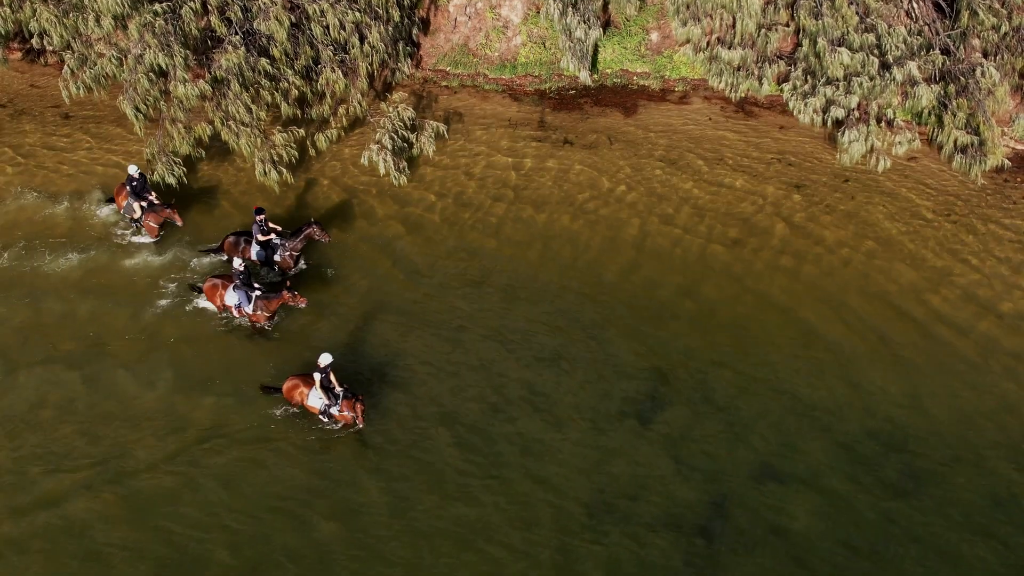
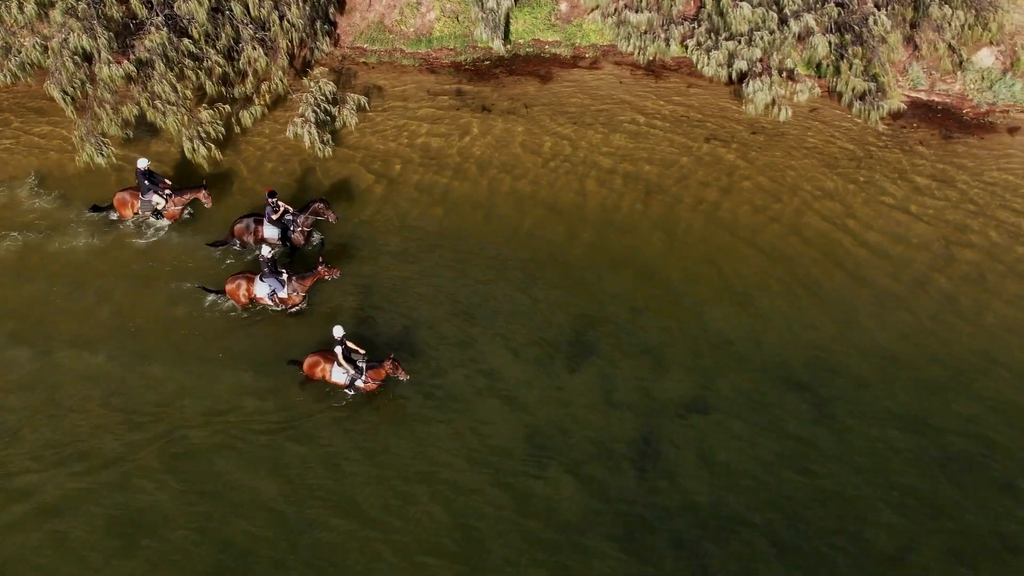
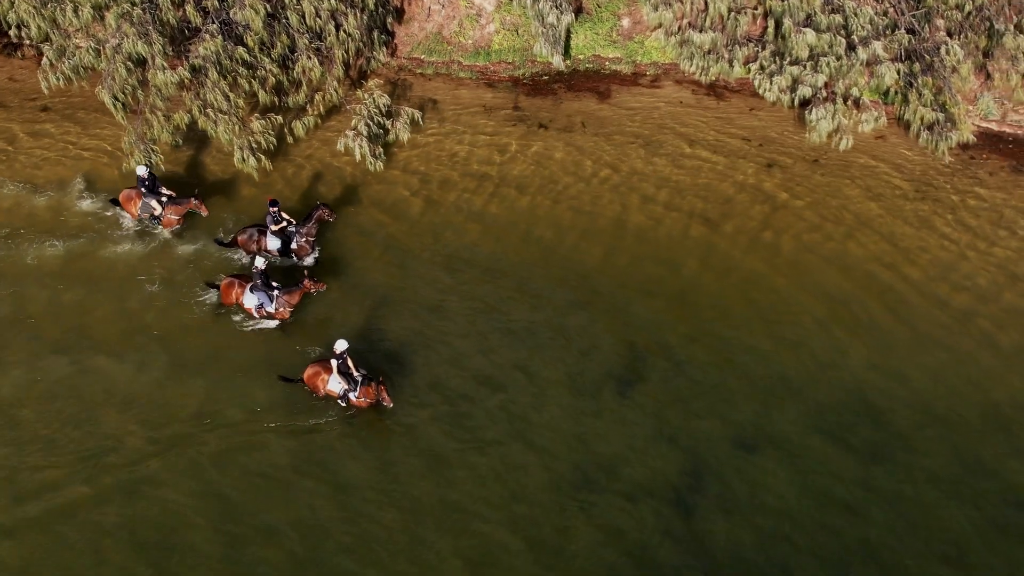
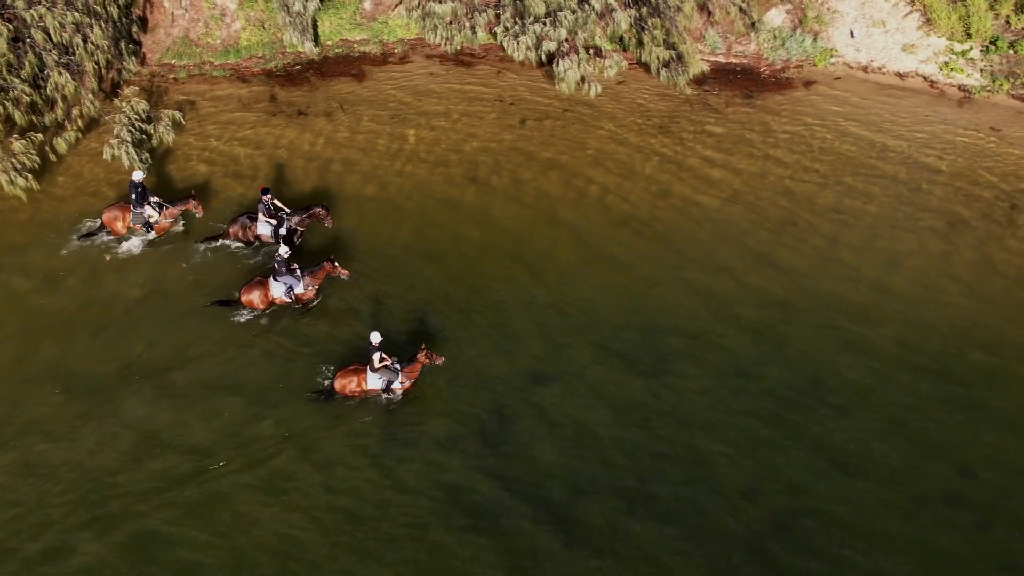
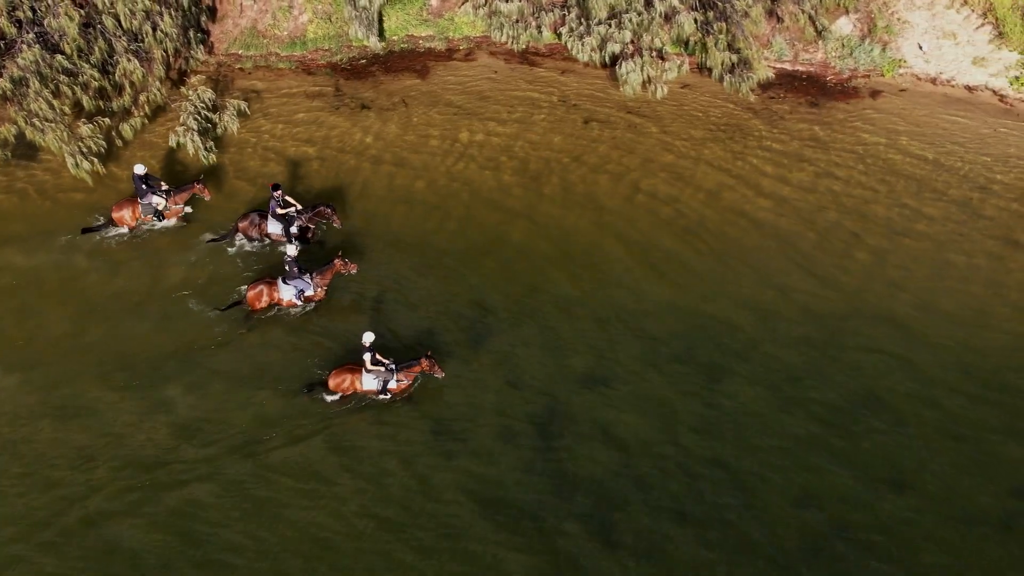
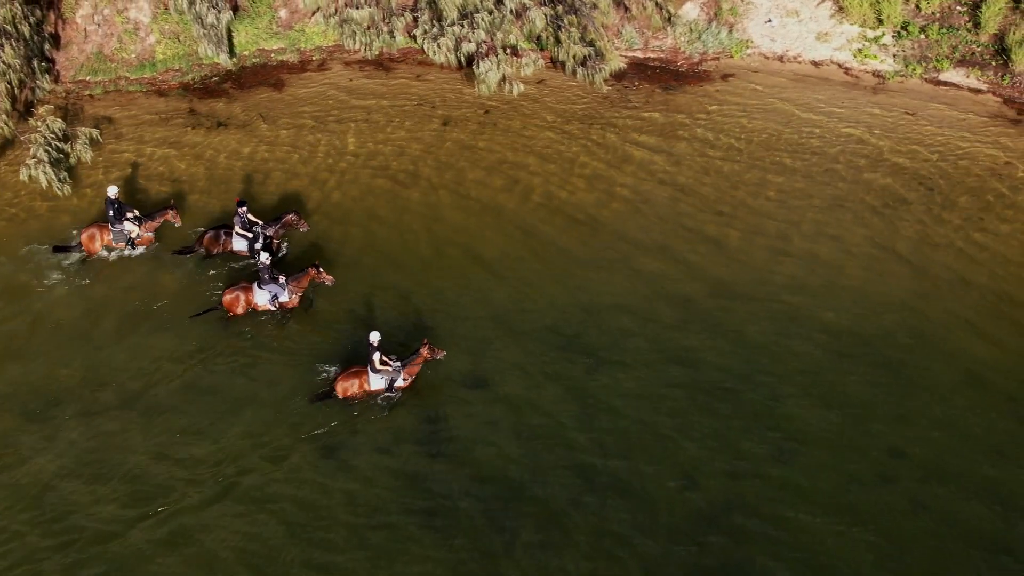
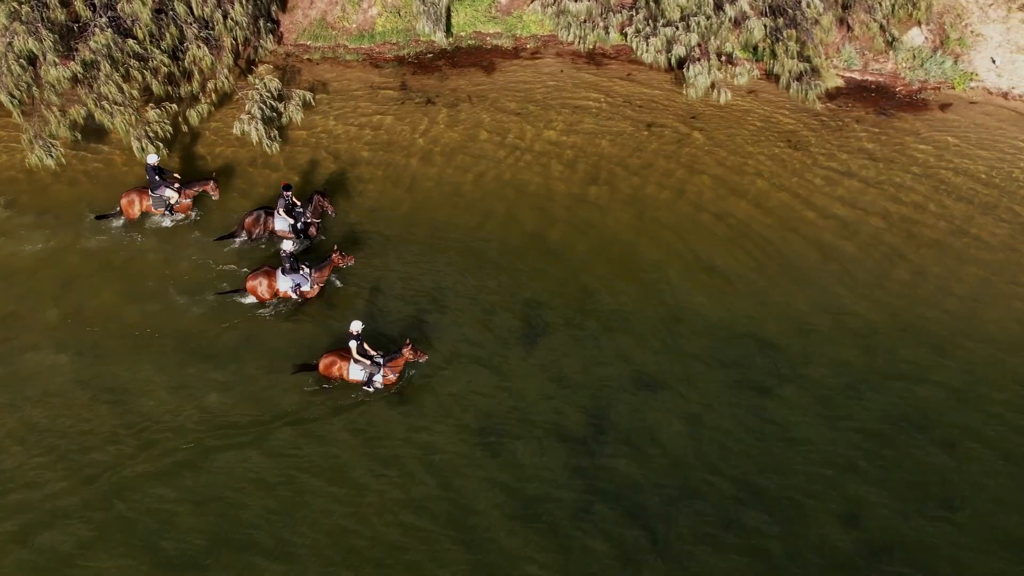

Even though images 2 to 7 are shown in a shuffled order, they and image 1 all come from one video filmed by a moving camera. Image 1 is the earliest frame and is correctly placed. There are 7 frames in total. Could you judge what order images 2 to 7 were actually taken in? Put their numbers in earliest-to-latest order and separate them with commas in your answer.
3, 2, 7, 5, 4, 6
